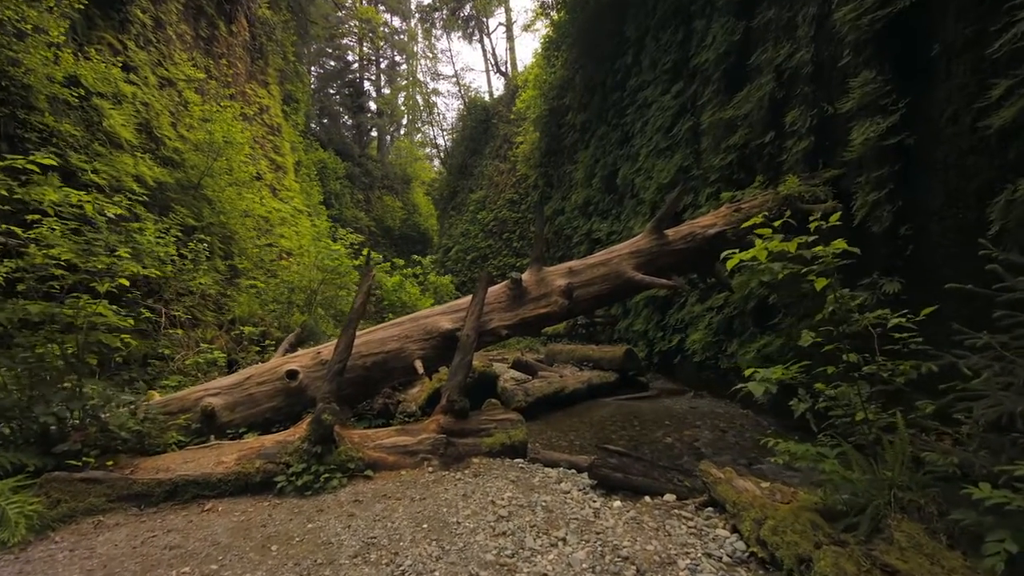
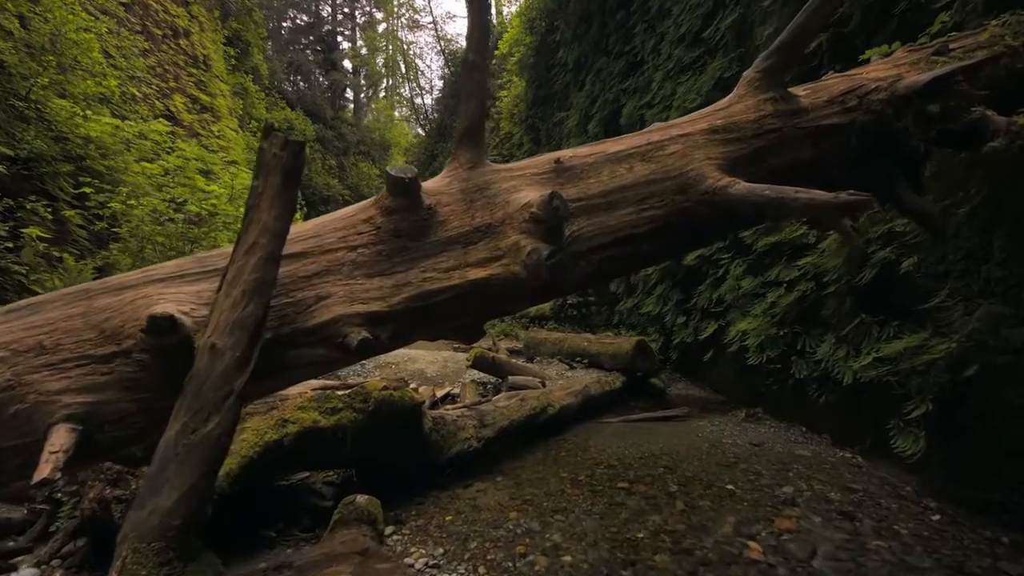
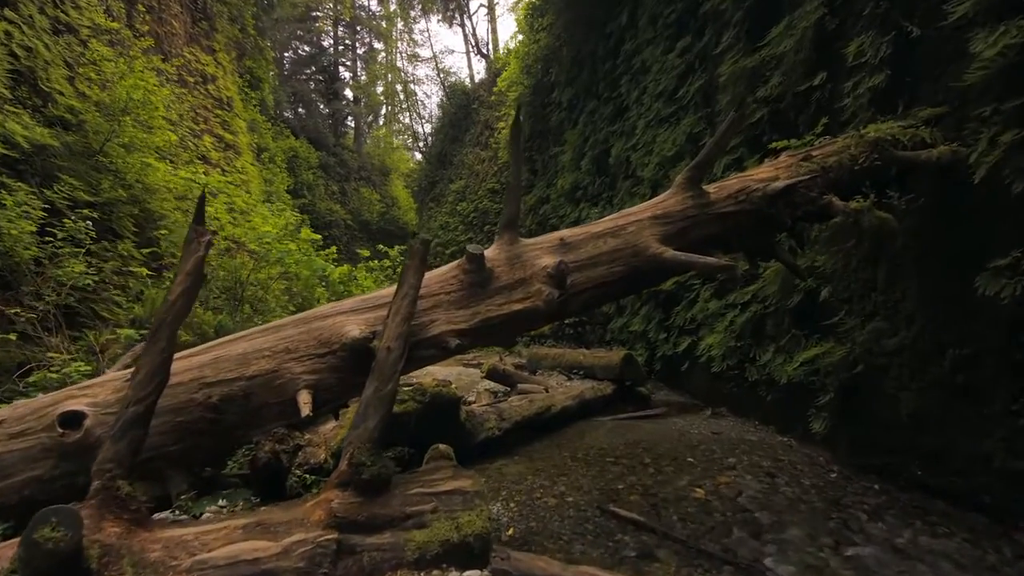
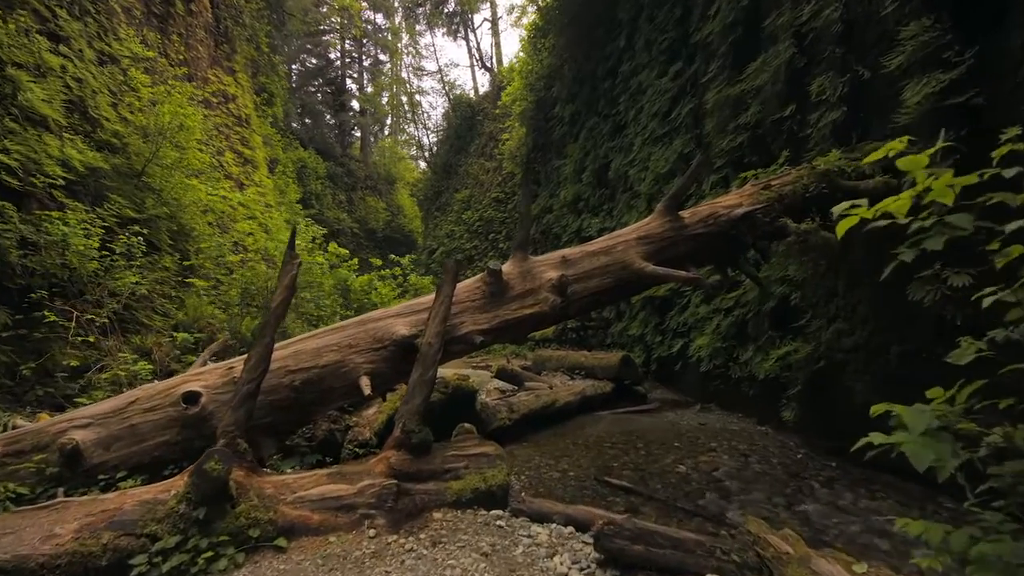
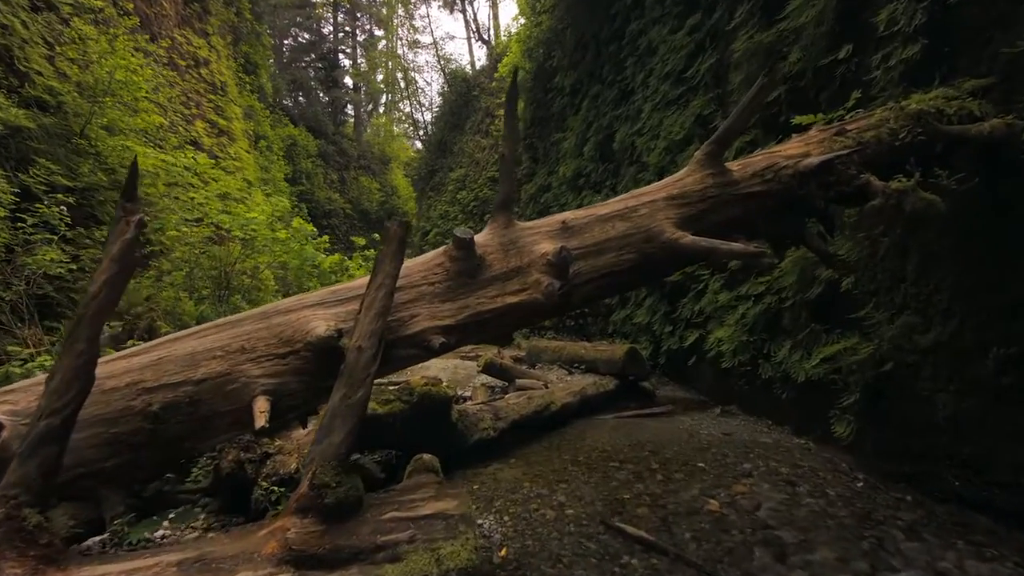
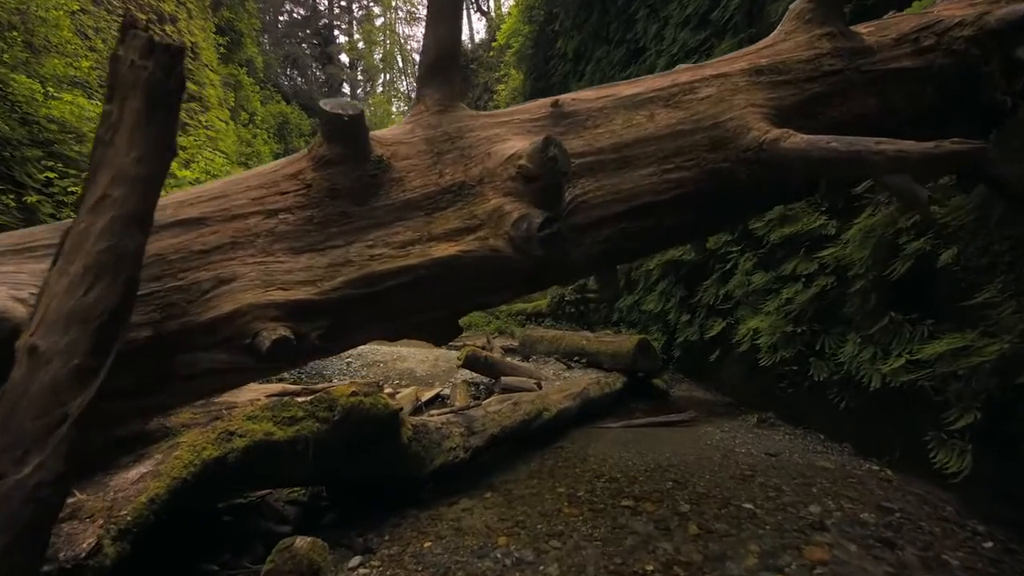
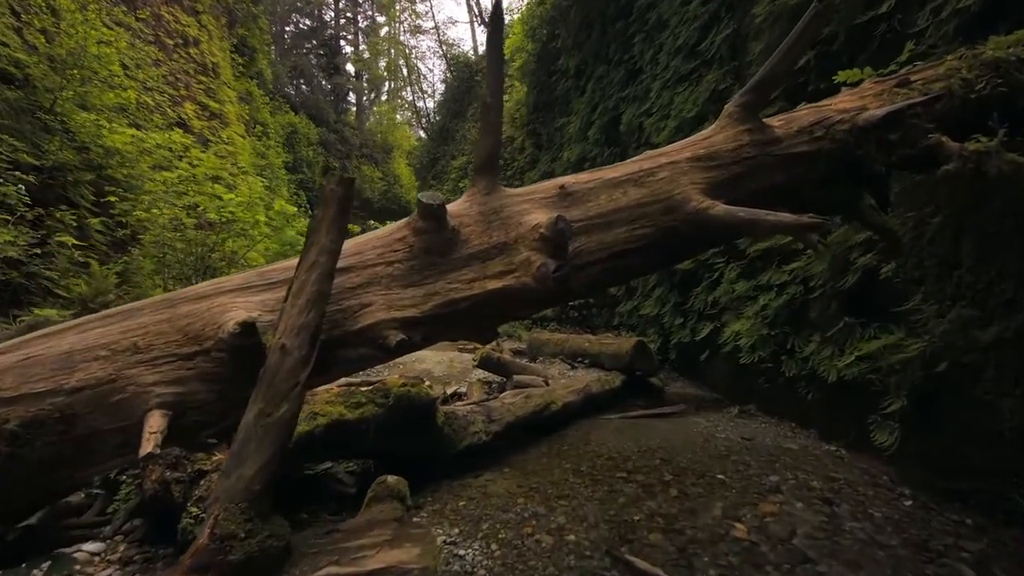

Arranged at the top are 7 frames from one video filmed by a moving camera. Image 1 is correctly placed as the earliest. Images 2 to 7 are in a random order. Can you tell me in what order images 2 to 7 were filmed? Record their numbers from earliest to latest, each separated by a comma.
4, 3, 5, 7, 2, 6
